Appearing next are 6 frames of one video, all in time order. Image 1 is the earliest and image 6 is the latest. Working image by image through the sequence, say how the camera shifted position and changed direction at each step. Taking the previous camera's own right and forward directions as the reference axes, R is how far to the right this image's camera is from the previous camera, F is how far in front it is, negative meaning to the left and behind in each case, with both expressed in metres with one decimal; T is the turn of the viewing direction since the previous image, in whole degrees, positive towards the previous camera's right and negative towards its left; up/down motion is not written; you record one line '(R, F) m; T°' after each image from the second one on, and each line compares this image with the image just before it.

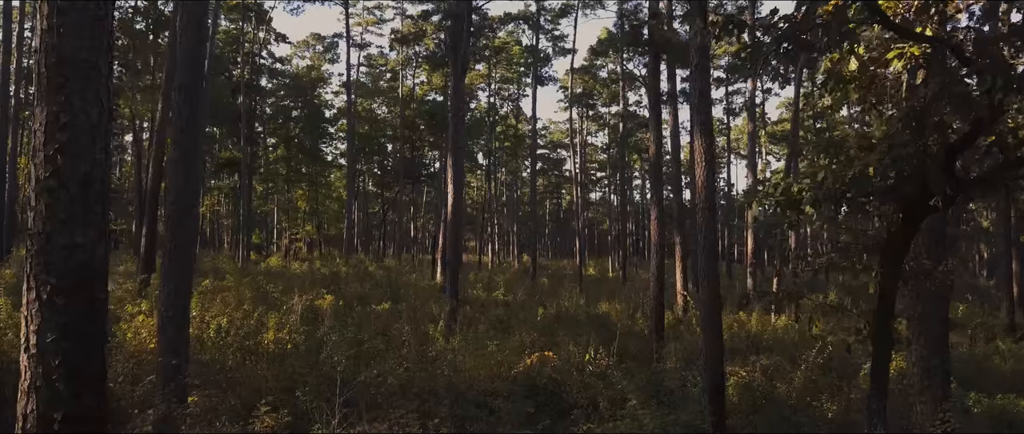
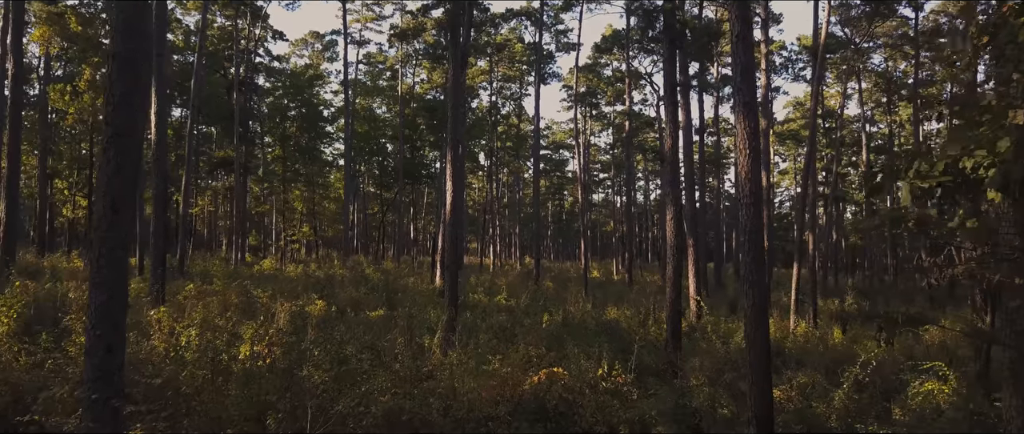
(0.0, +0.8) m; 0°
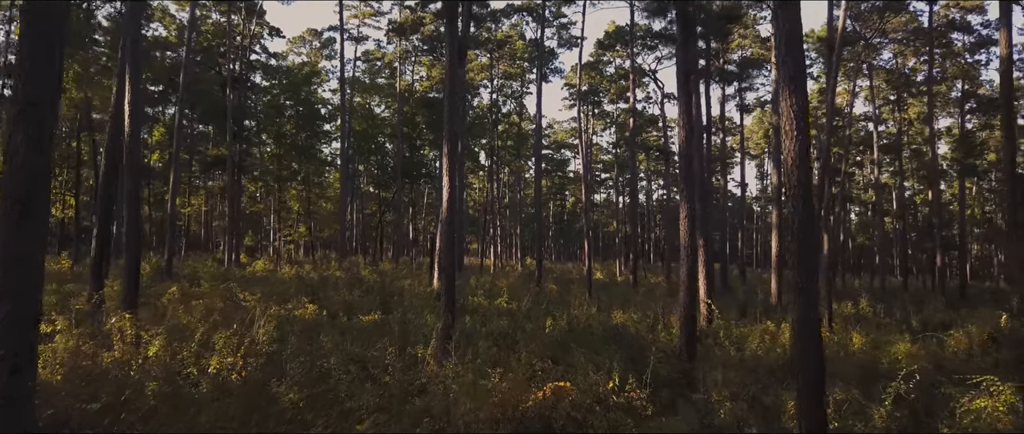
(0.0, +0.7) m; 0°
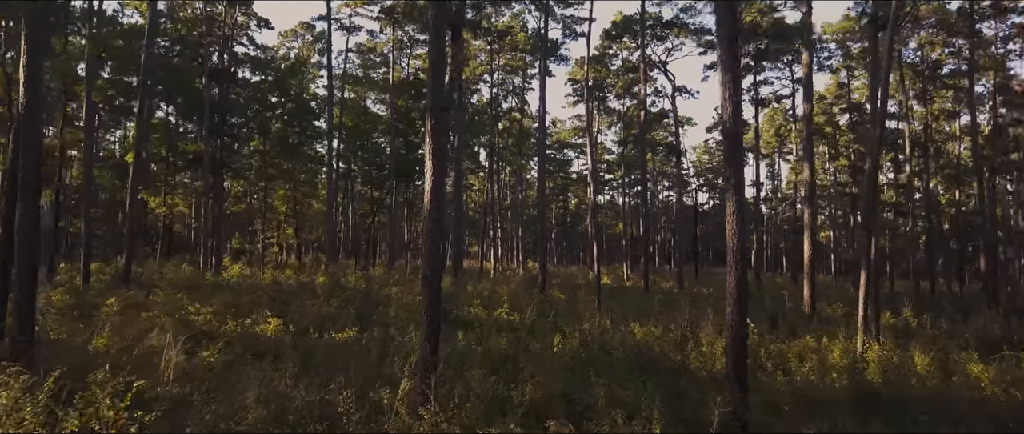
(0.0, +1.9) m; 0°
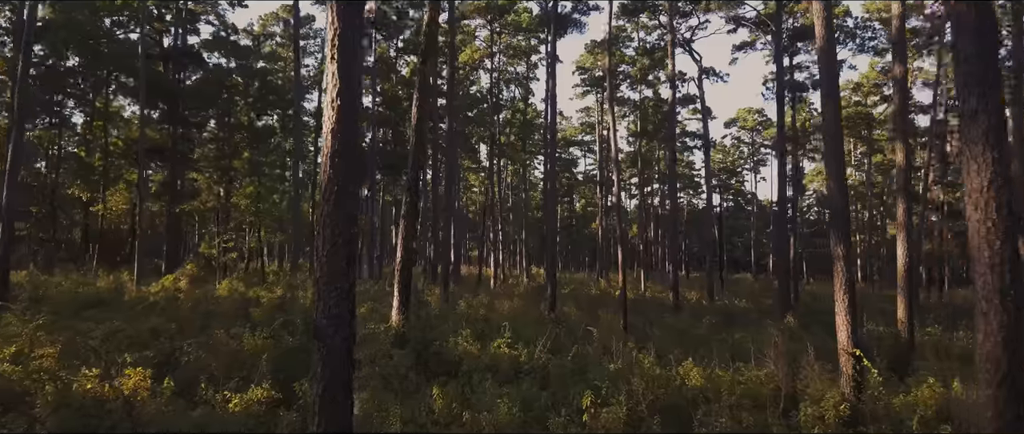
(0.0, +3.8) m; 0°
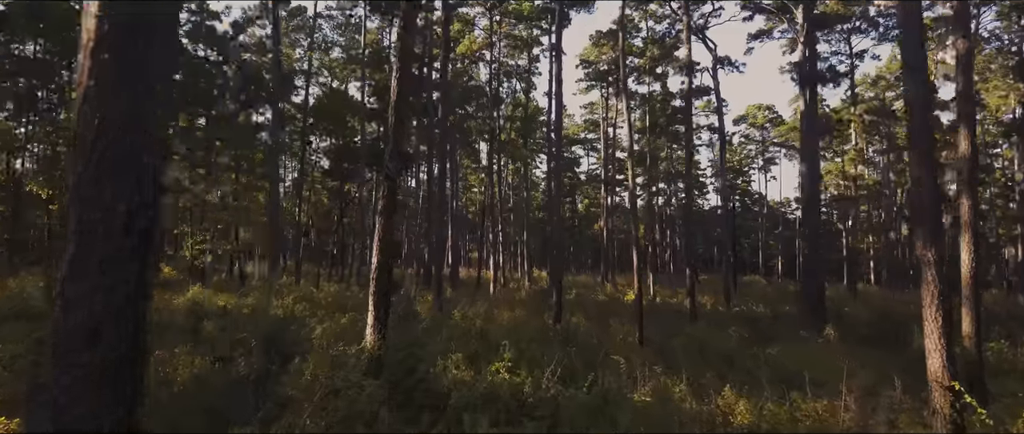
(0.0, +1.7) m; 0°
